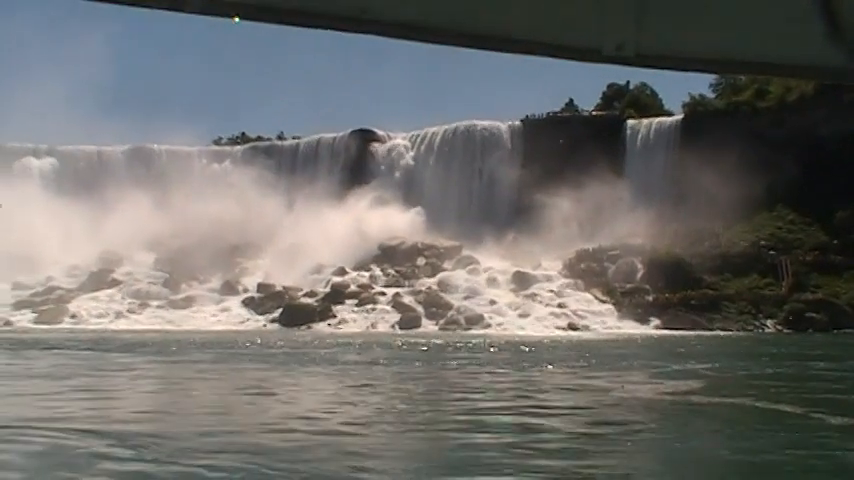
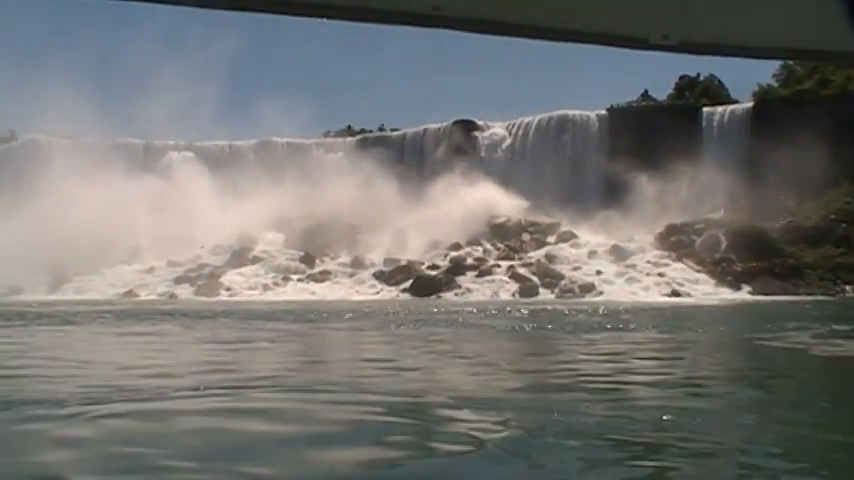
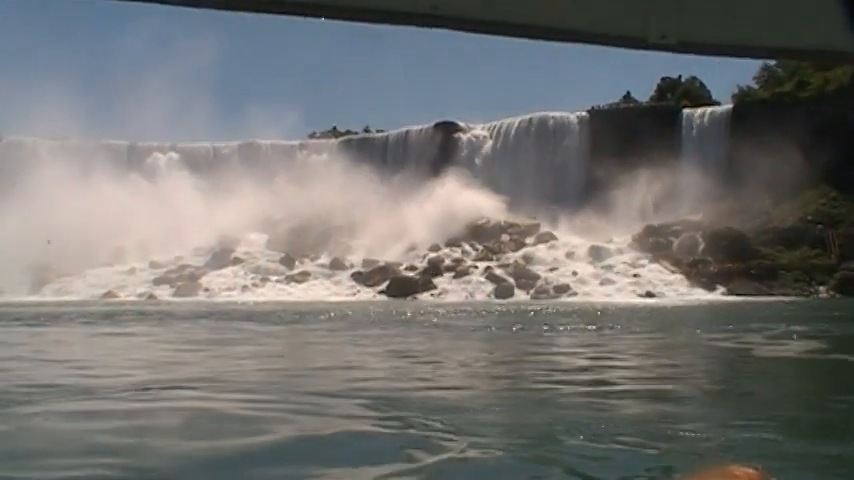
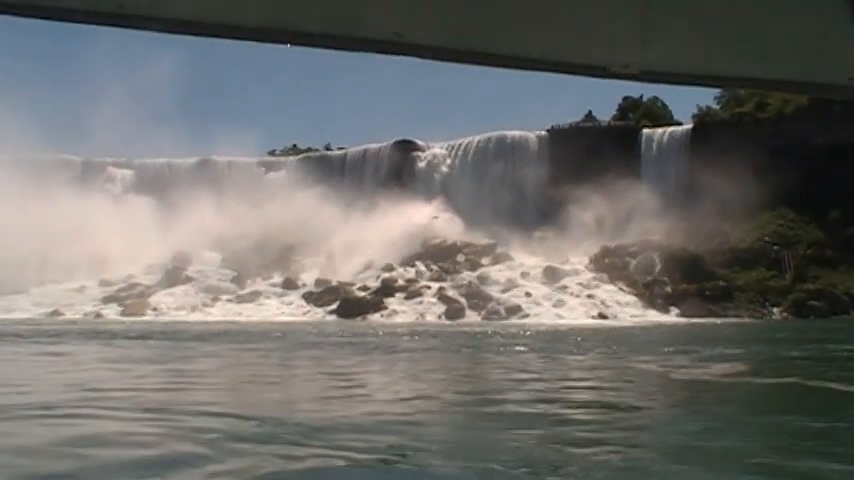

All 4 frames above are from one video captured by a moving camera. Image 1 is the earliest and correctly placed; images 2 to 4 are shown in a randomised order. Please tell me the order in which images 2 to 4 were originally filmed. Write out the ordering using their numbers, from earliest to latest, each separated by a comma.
4, 3, 2
